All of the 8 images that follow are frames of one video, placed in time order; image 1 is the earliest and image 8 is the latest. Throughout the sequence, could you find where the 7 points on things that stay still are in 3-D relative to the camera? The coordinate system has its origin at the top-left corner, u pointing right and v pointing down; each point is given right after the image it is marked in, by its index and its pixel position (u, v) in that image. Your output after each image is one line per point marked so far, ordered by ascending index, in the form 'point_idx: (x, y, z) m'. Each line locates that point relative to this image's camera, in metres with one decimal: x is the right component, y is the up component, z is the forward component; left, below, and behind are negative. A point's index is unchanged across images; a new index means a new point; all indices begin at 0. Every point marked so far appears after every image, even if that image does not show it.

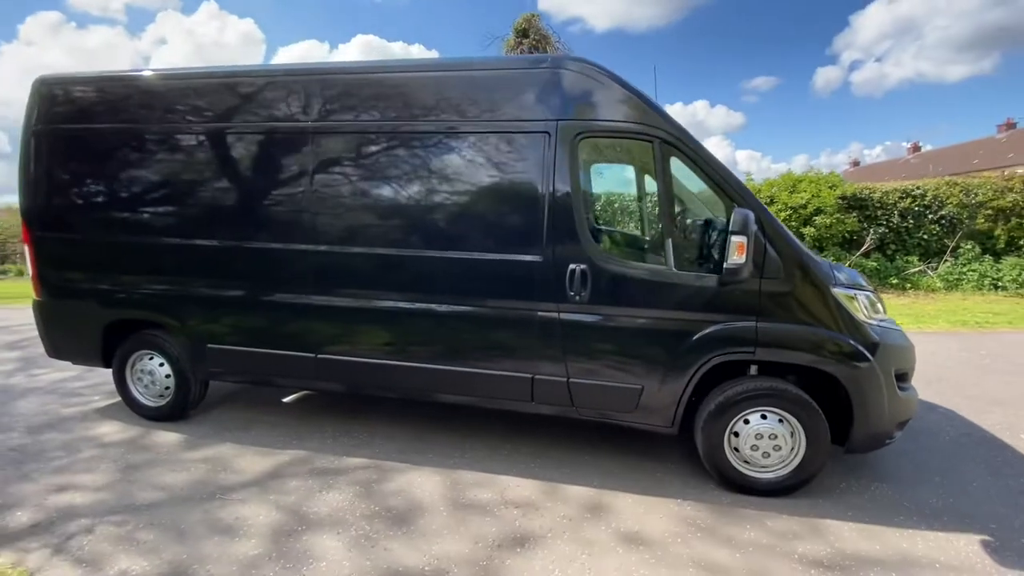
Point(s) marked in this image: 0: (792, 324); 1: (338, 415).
0: (+2.0, -0.3, +3.3) m
1: (-1.7, -1.2, +4.5) m
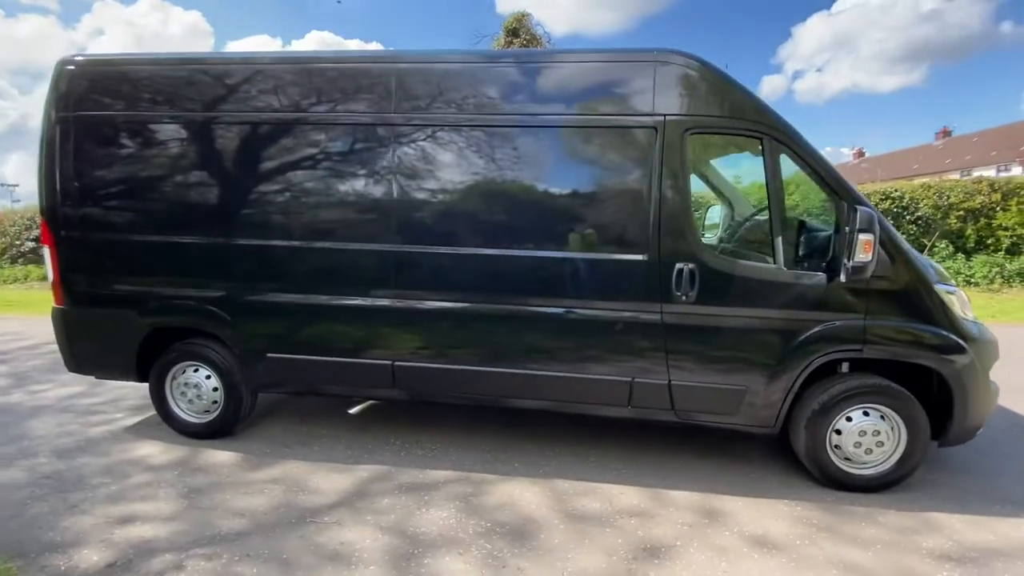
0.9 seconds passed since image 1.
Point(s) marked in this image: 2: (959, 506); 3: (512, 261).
0: (+2.7, -0.2, +3.3) m
1: (-1.0, -1.2, +4.3) m
2: (+3.2, -1.5, +3.4) m
3: (-0.1, +0.2, +3.7) m
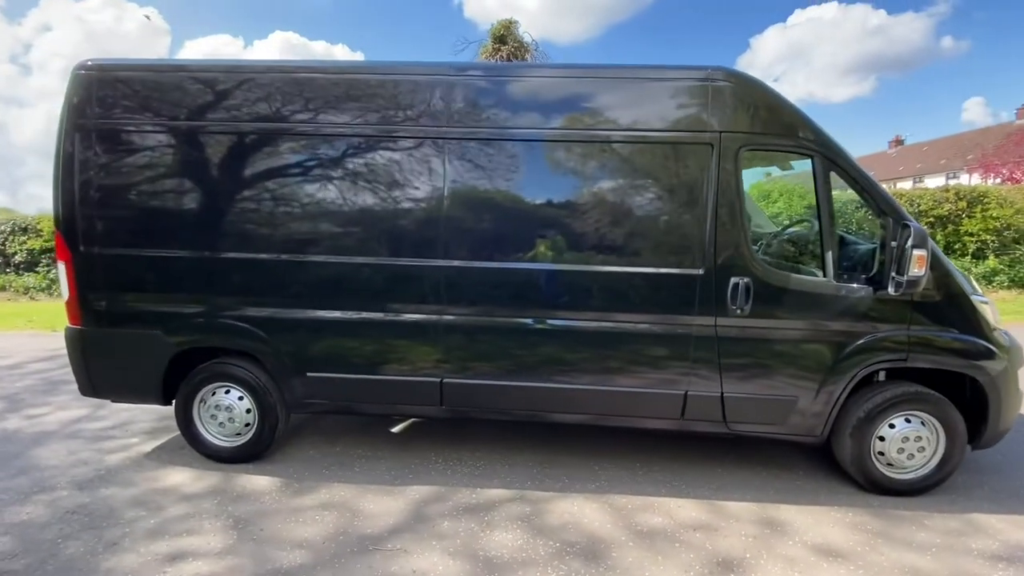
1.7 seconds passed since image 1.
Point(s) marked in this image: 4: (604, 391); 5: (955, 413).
0: (+3.1, -0.3, +3.5) m
1: (-0.6, -1.4, +4.2) m
2: (+3.6, -1.6, +3.5) m
3: (+0.3, +0.1, +3.7) m
4: (+0.7, -0.8, +3.8) m
5: (+3.3, -0.9, +3.6) m
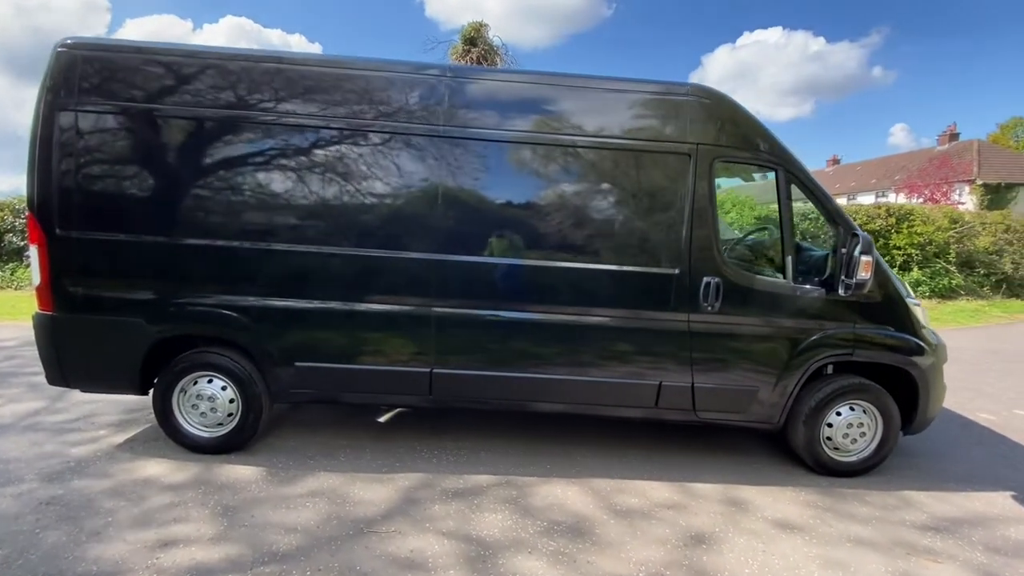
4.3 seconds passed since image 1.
0: (+3.0, -0.3, +3.9) m
1: (-0.8, -1.3, +4.3) m
2: (+3.5, -1.7, +4.0) m
3: (+0.2, +0.1, +3.8) m
4: (+0.6, -0.8, +4.0) m
5: (+3.2, -1.0, +4.0) m
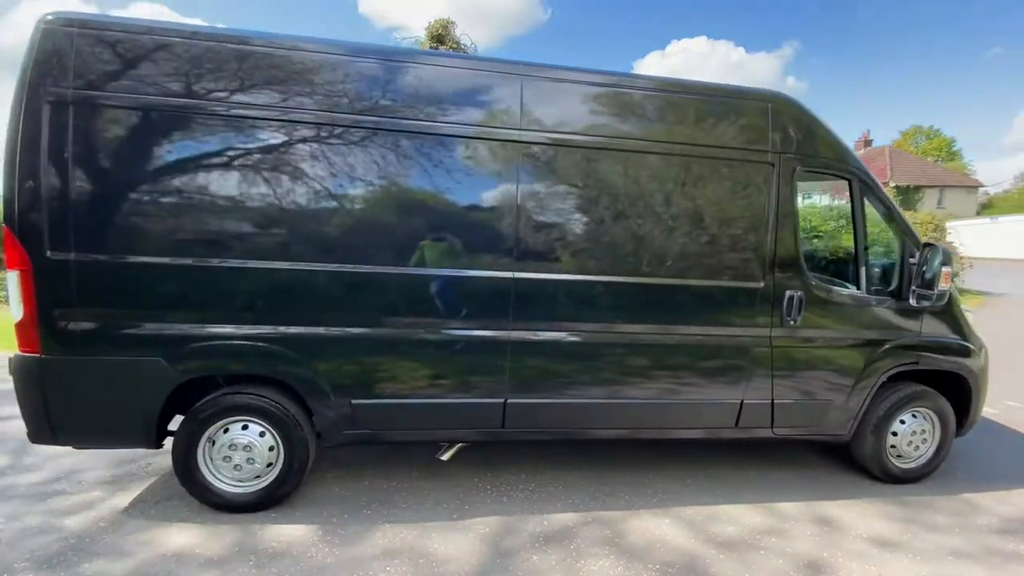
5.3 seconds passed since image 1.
0: (+3.5, -0.4, +4.0) m
1: (-0.3, -1.5, +3.9) m
2: (+4.0, -1.7, +4.1) m
3: (+0.8, 0.0, +3.6) m
4: (+1.2, -0.9, +3.8) m
5: (+3.7, -1.0, +4.1) m
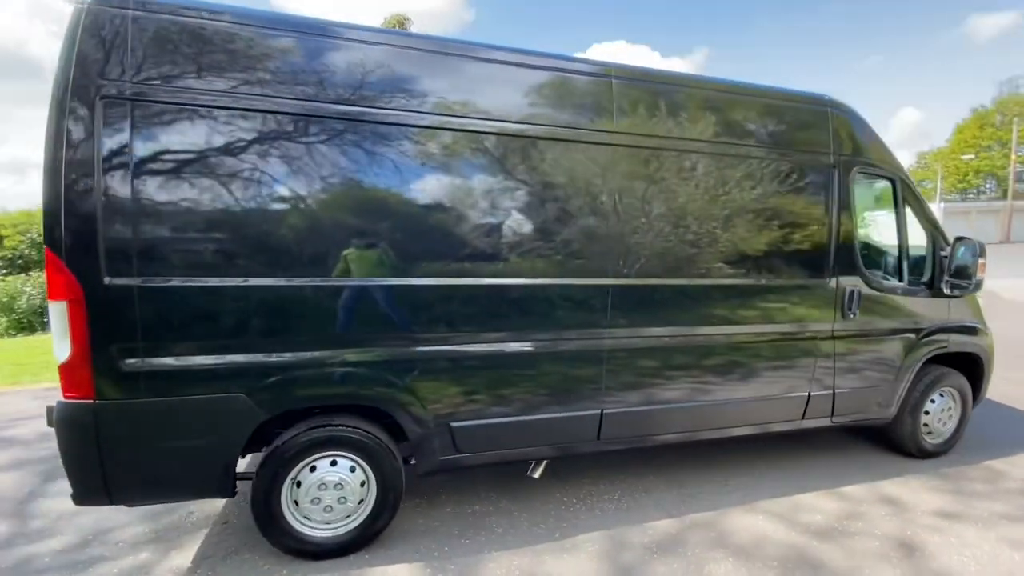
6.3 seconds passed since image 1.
0: (+4.1, -0.3, +4.4) m
1: (+0.4, -1.5, +3.8) m
2: (+4.6, -1.6, +4.6) m
3: (+1.4, 0.0, +3.6) m
4: (+1.8, -0.9, +3.8) m
5: (+4.3, -0.9, +4.5) m
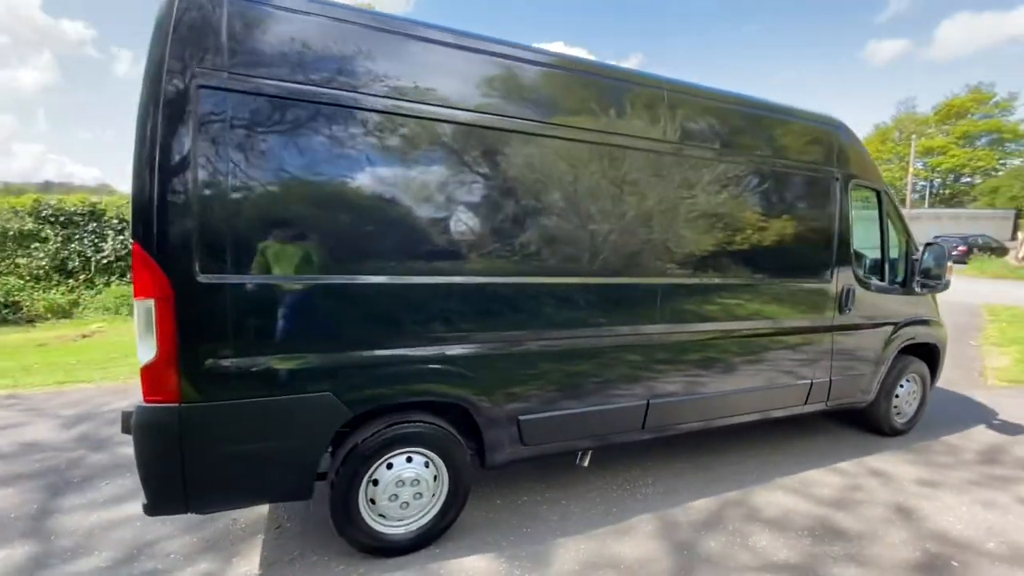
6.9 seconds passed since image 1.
0: (+4.3, -0.3, +5.0) m
1: (+0.7, -1.5, +4.0) m
2: (+4.8, -1.6, +5.3) m
3: (+1.7, 0.0, +3.9) m
4: (+2.1, -0.9, +4.2) m
5: (+4.5, -0.9, +5.2) m
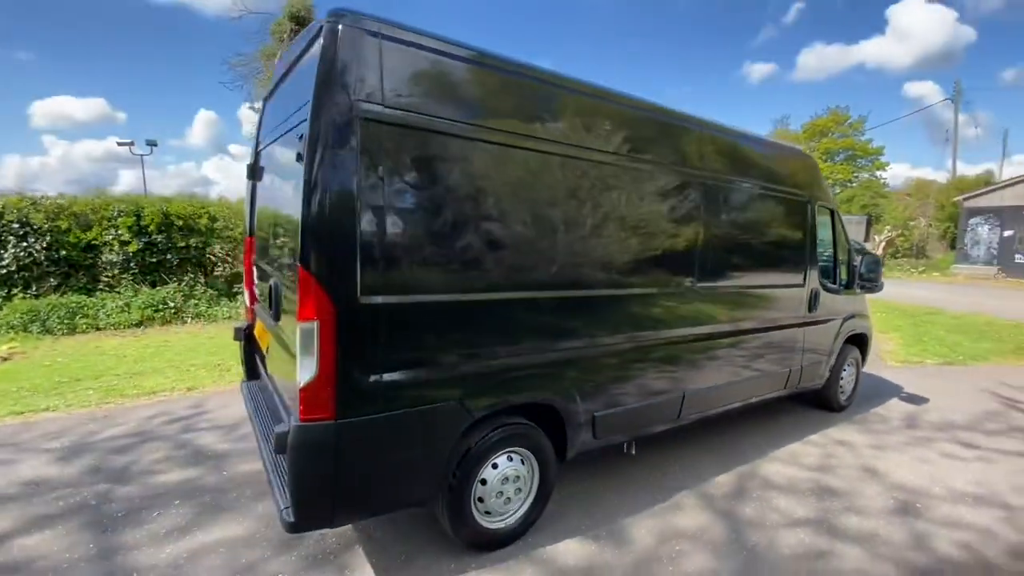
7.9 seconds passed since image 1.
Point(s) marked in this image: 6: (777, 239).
0: (+4.5, -0.3, +6.1) m
1: (+1.1, -1.6, +4.5) m
2: (+4.9, -1.6, +6.5) m
3: (+2.1, 0.0, +4.6) m
4: (+2.4, -1.0, +4.9) m
5: (+4.6, -0.9, +6.3) m
6: (+2.9, +0.5, +5.1) m
